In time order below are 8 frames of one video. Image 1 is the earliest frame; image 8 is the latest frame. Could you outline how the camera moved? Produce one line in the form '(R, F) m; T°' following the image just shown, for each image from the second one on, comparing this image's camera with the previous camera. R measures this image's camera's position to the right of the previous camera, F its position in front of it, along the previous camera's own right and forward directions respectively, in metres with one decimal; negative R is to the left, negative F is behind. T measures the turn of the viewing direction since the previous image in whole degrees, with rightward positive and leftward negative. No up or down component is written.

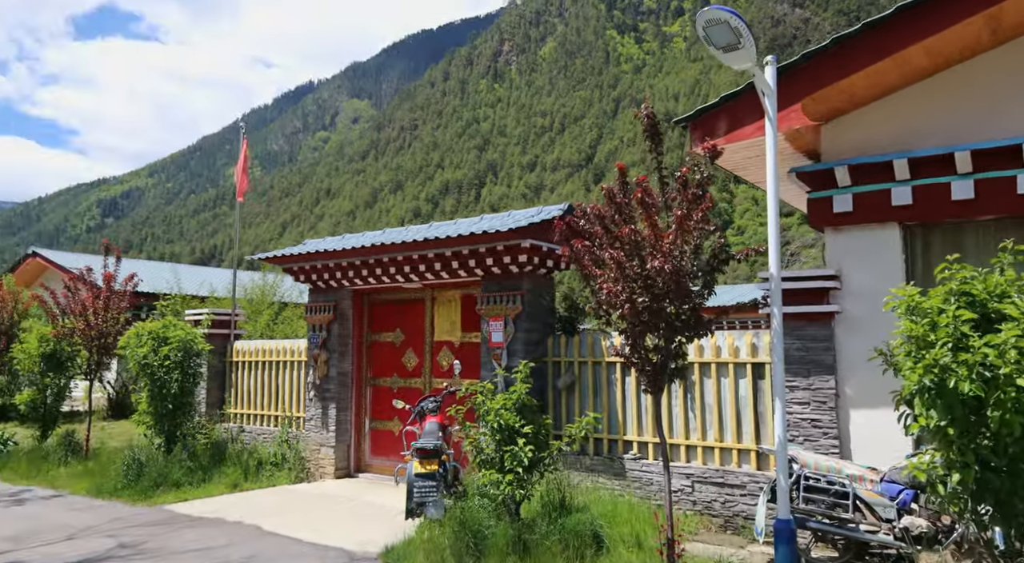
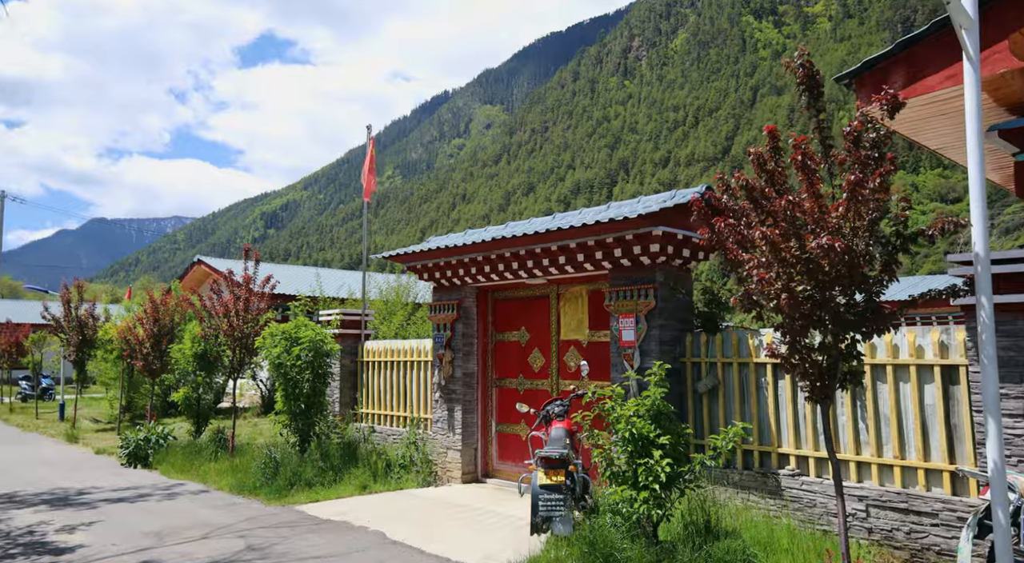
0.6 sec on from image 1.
(0.0, +0.5) m; -10°
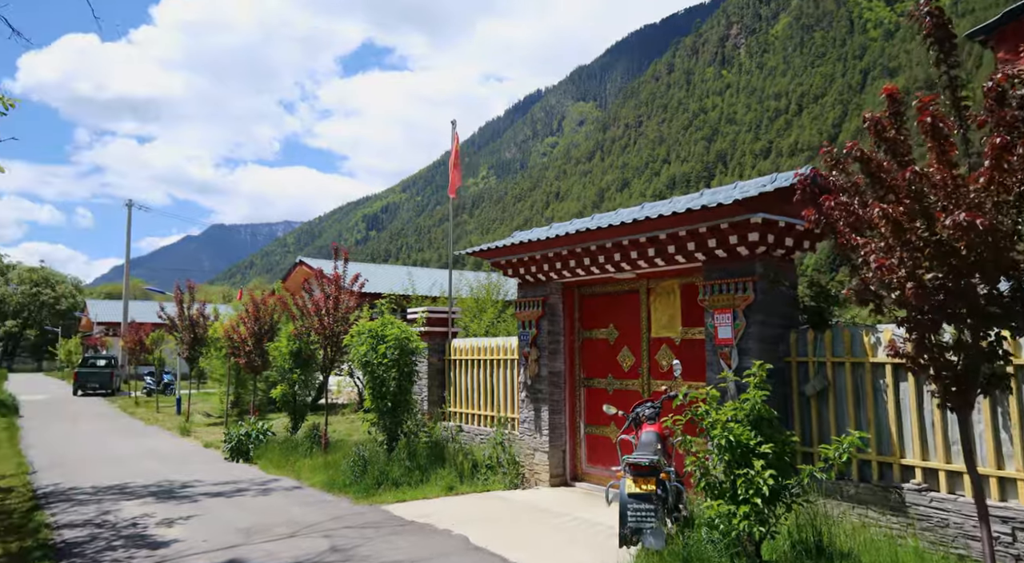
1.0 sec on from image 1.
(+0.1, +0.3) m; -7°
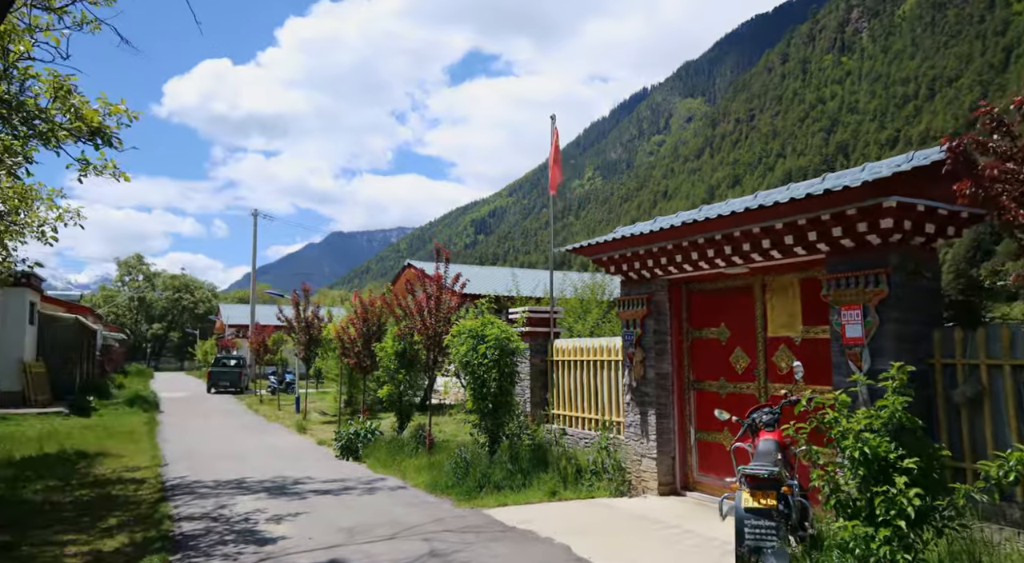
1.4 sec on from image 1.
(0.0, +0.3) m; -8°
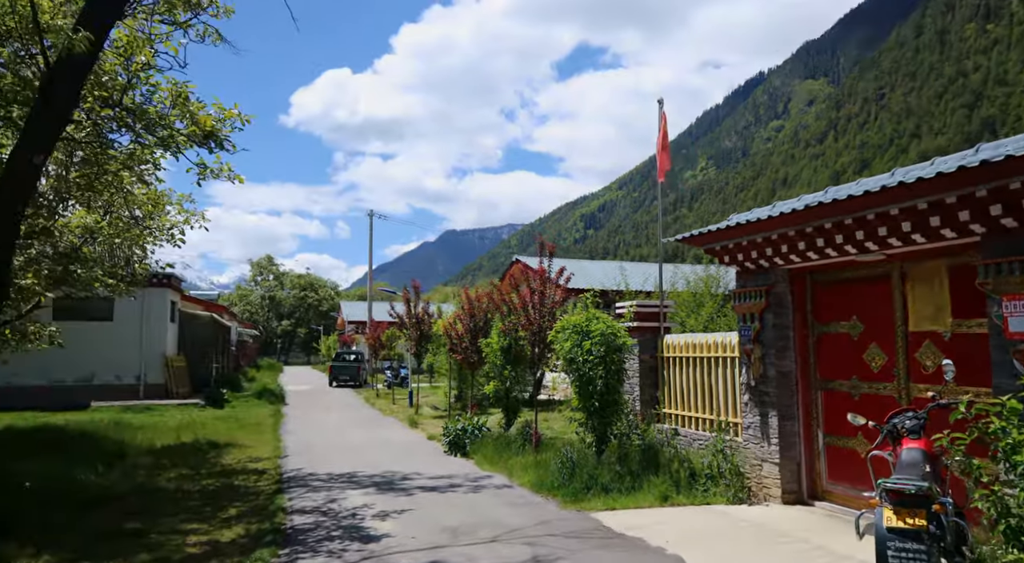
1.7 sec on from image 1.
(+0.1, +0.3) m; -9°
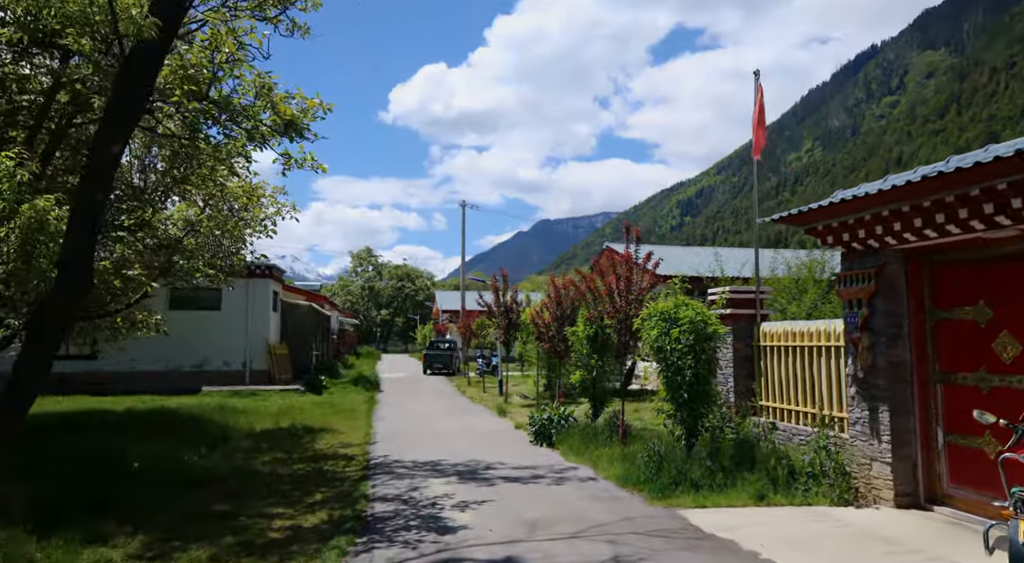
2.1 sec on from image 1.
(+0.1, +0.3) m; -7°
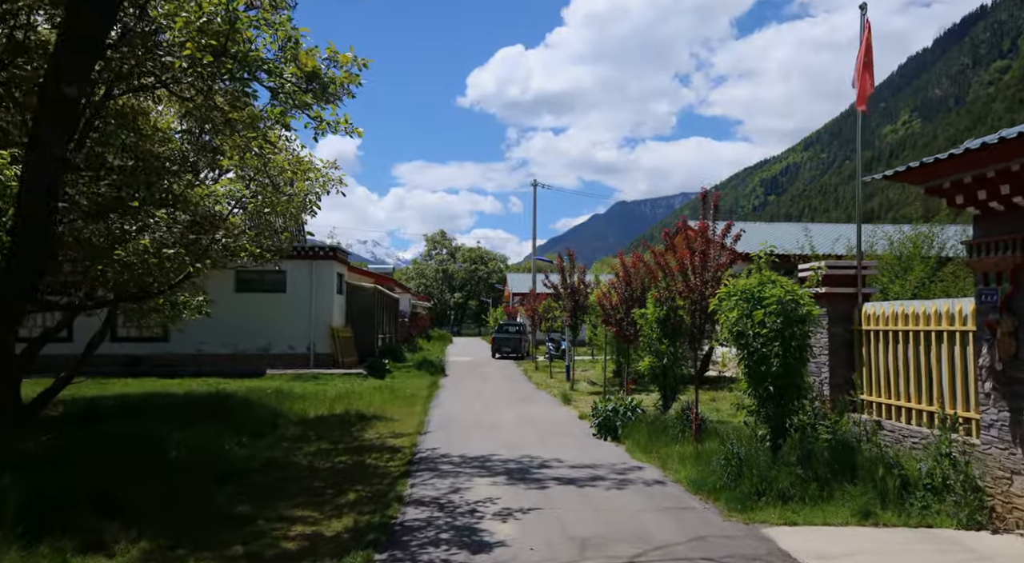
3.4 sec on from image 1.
(+0.2, +1.1) m; -6°
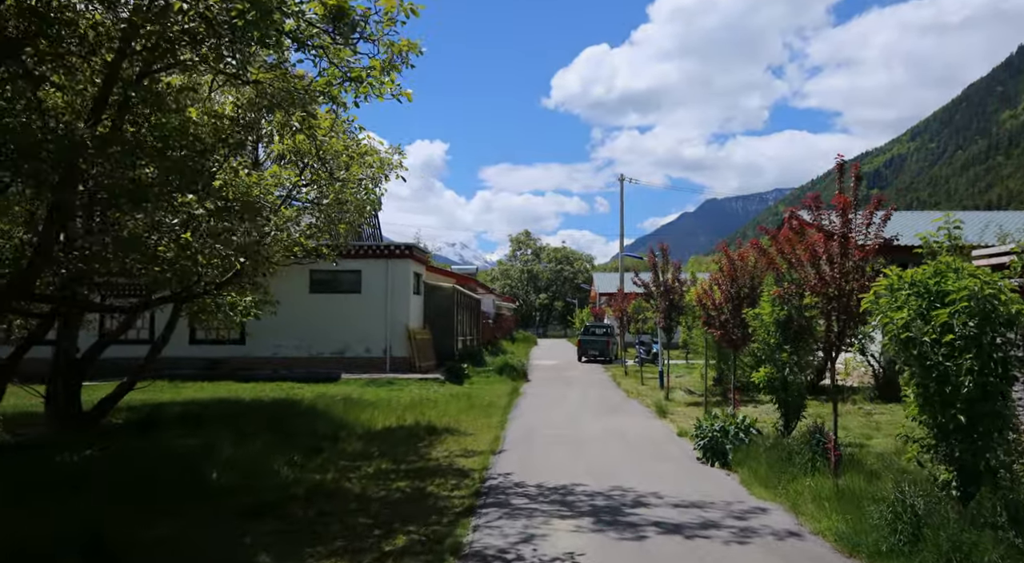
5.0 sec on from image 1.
(0.0, +1.6) m; -7°
